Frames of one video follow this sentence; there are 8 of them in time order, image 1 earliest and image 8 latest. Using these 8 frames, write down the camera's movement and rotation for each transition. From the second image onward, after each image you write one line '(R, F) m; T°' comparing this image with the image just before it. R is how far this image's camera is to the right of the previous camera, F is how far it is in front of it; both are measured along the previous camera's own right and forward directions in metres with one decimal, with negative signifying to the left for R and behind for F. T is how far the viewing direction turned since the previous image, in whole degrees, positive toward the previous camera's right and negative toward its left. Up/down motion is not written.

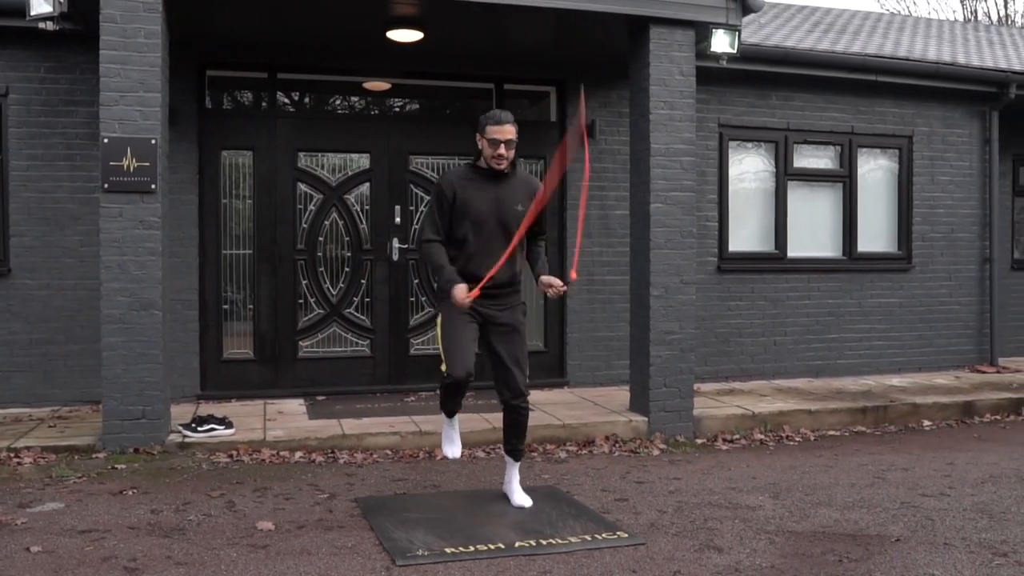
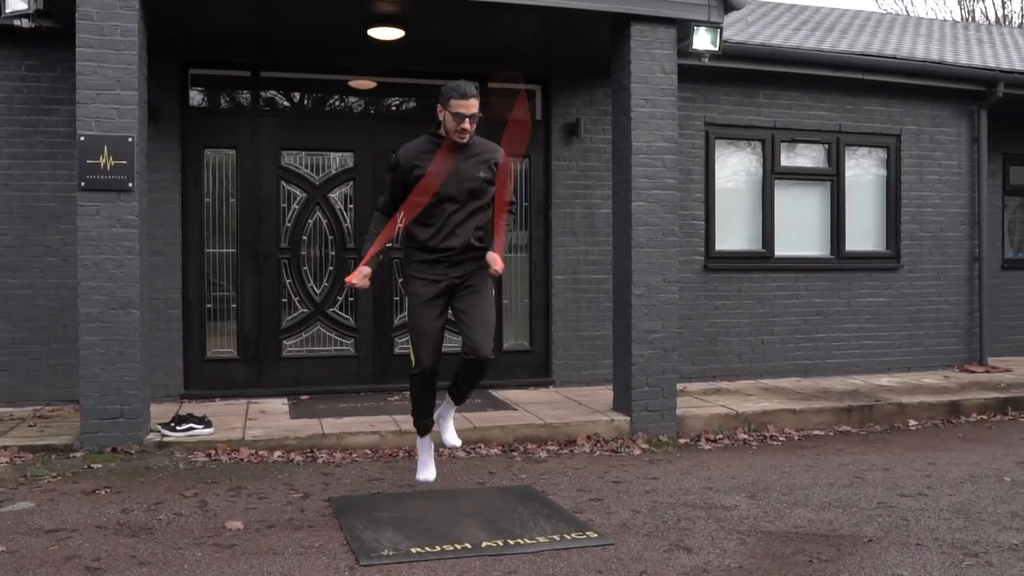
(+0.2, 0.0) m; 0°
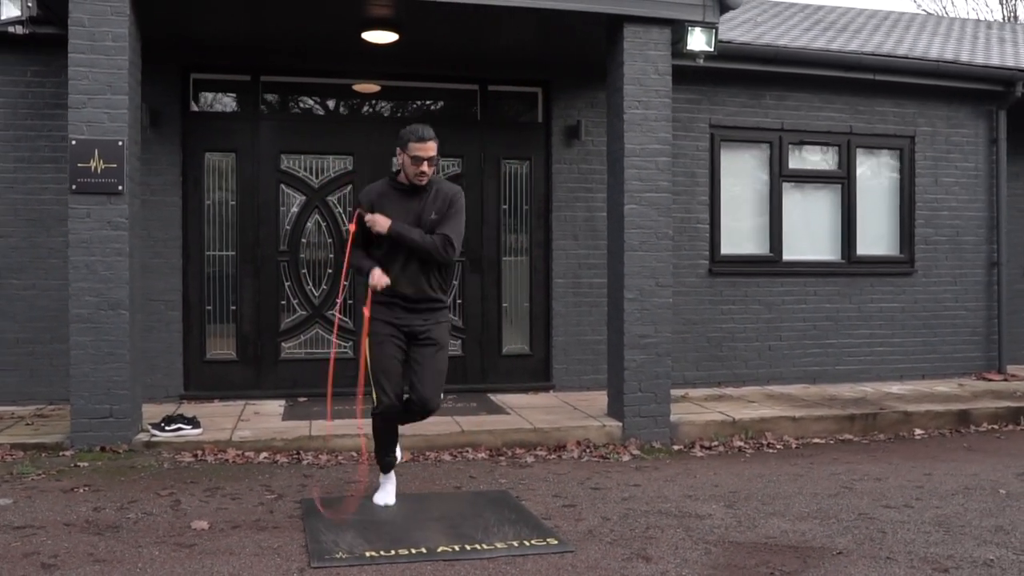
(+0.4, 0.0) m; -3°
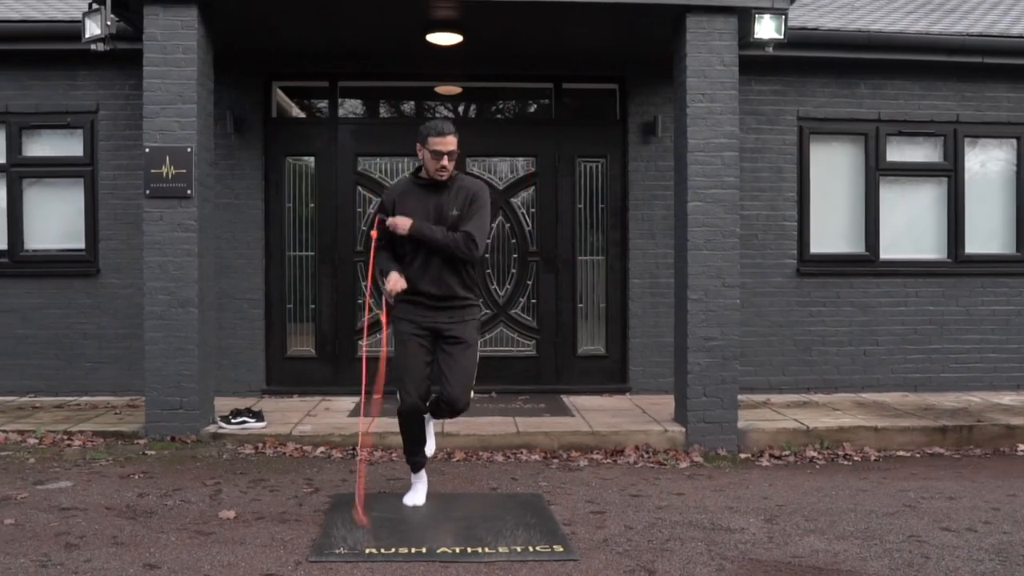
(+0.7, +0.1) m; -10°
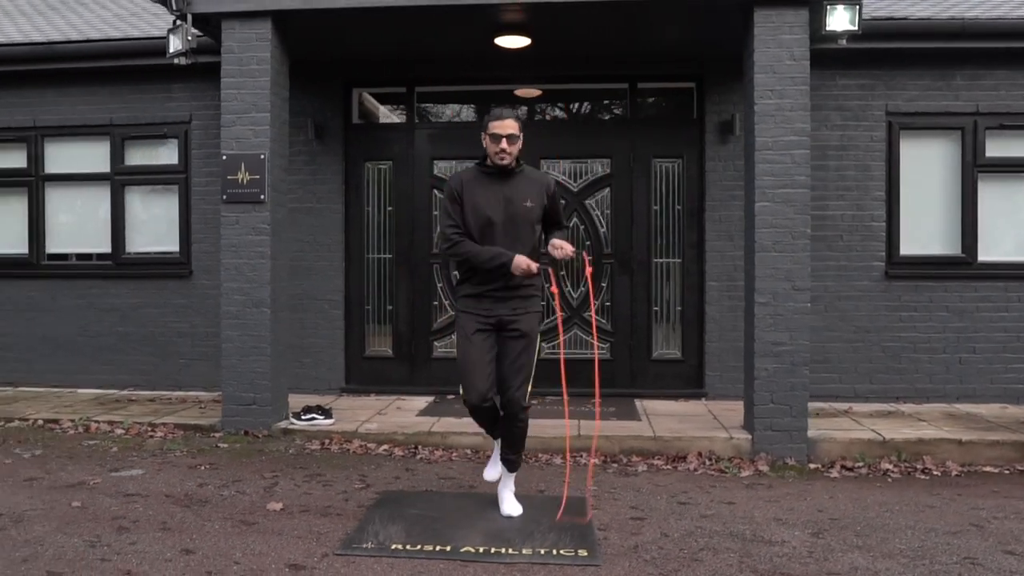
(+0.5, 0.0) m; -8°
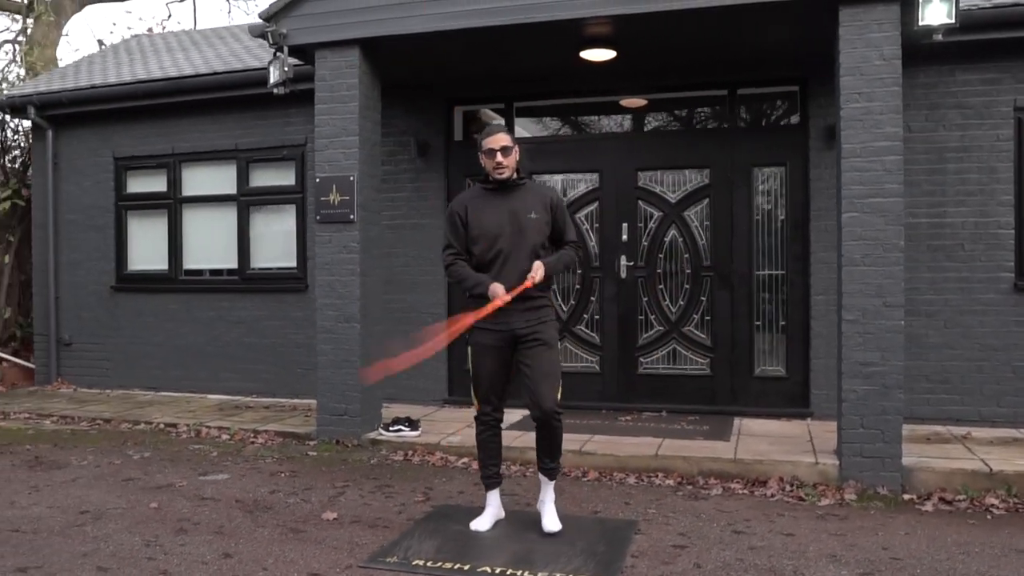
(+0.7, +0.1) m; -12°
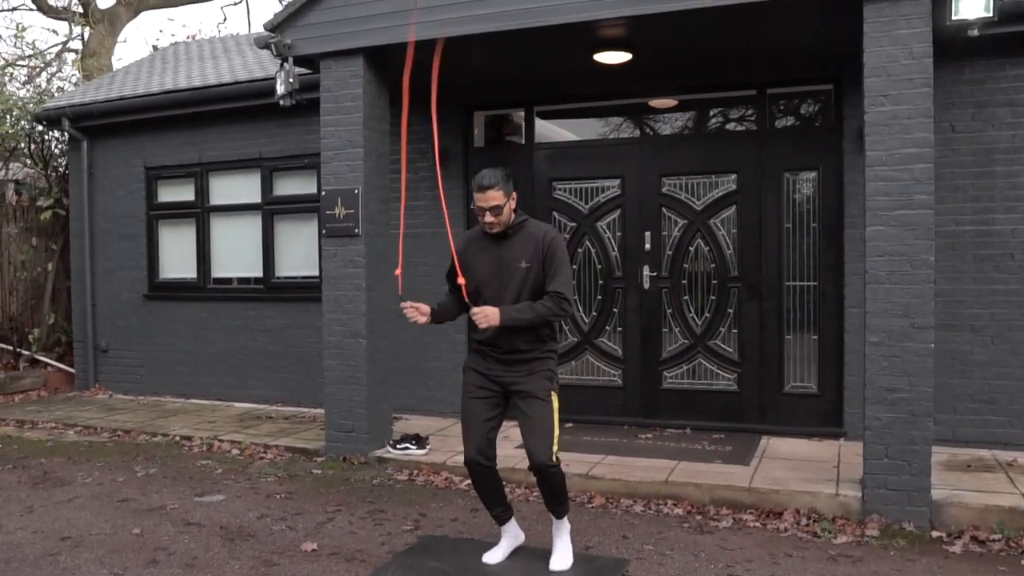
(+0.5, +0.3) m; -5°
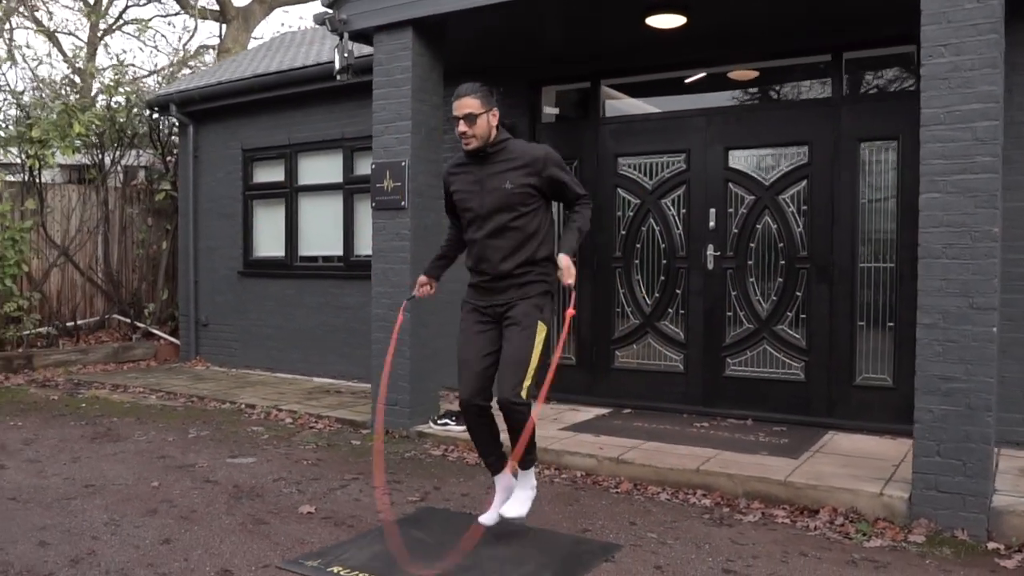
(+0.9, +0.3) m; -11°
